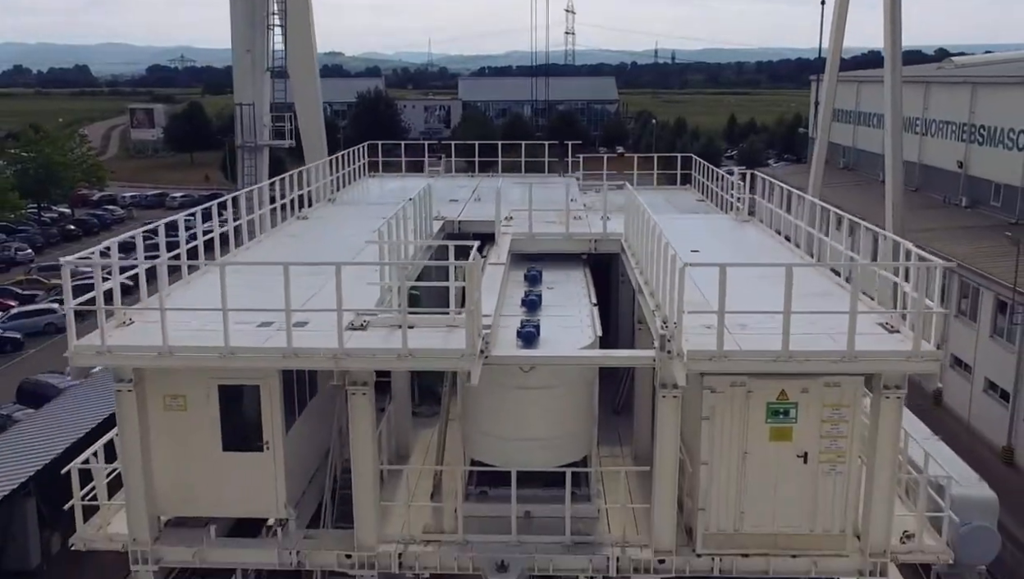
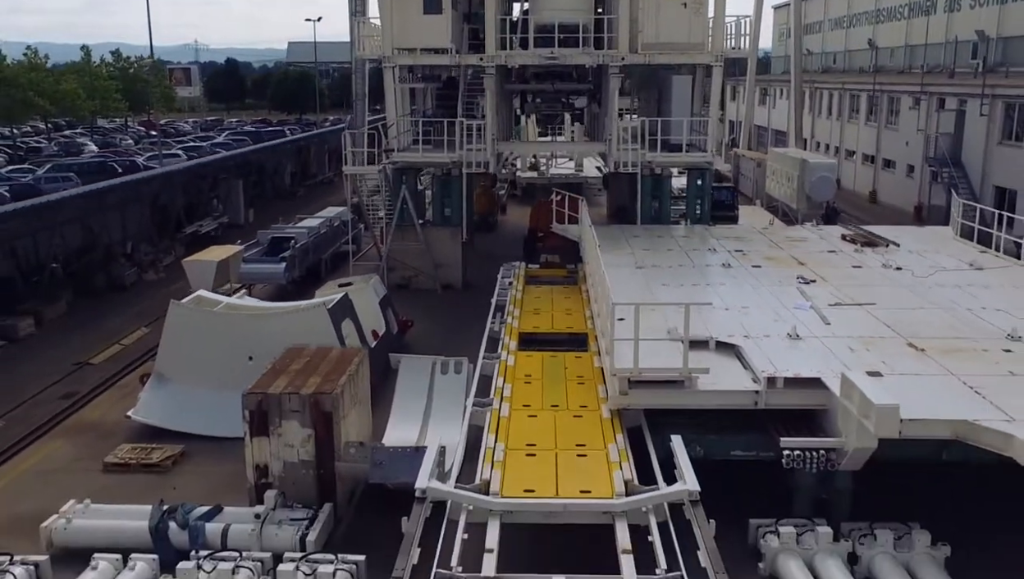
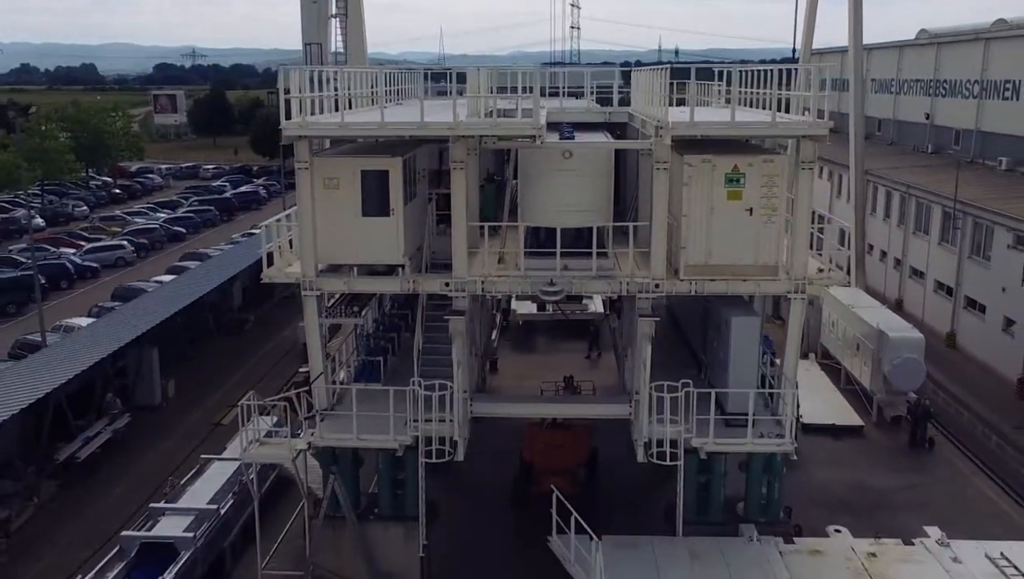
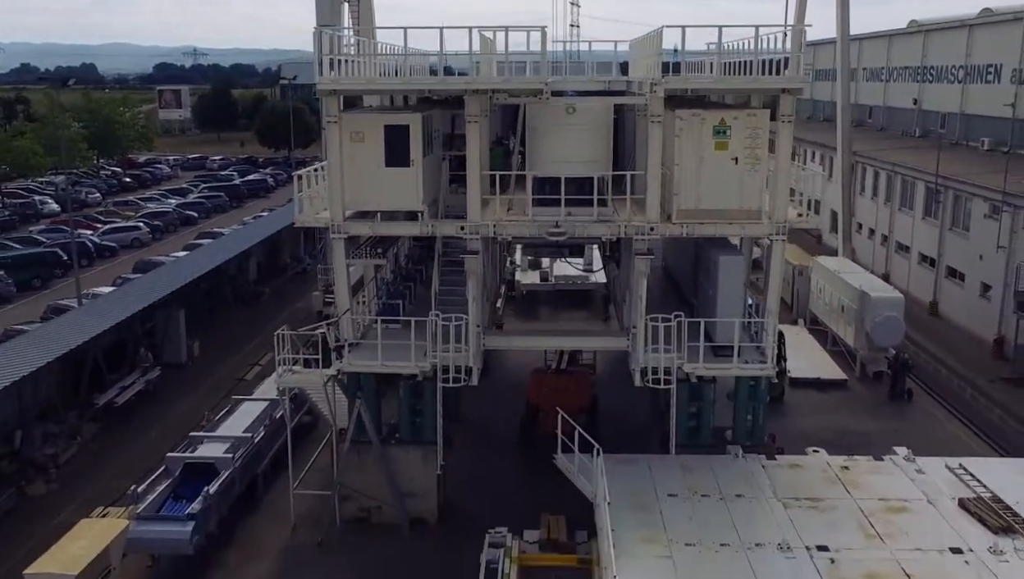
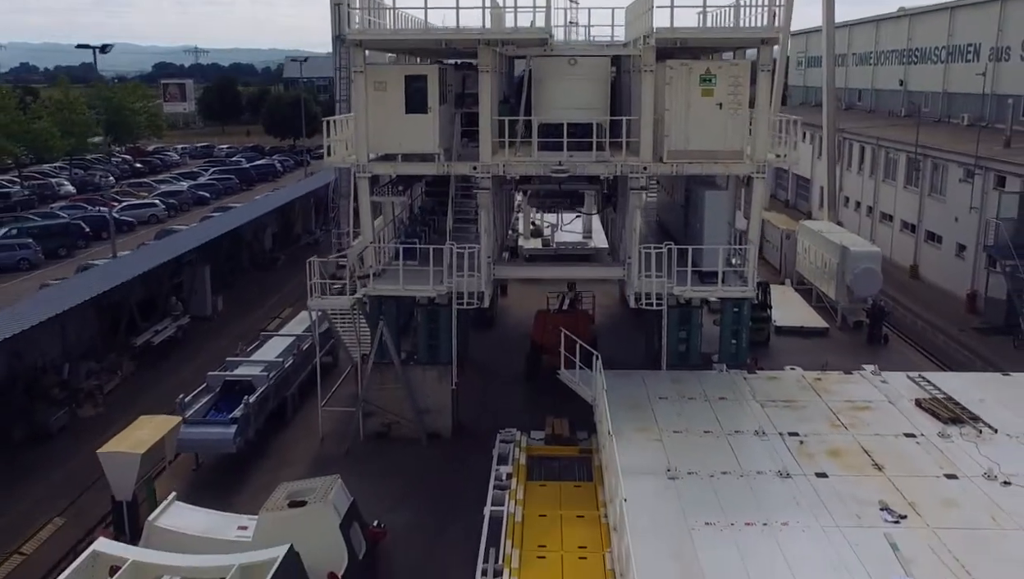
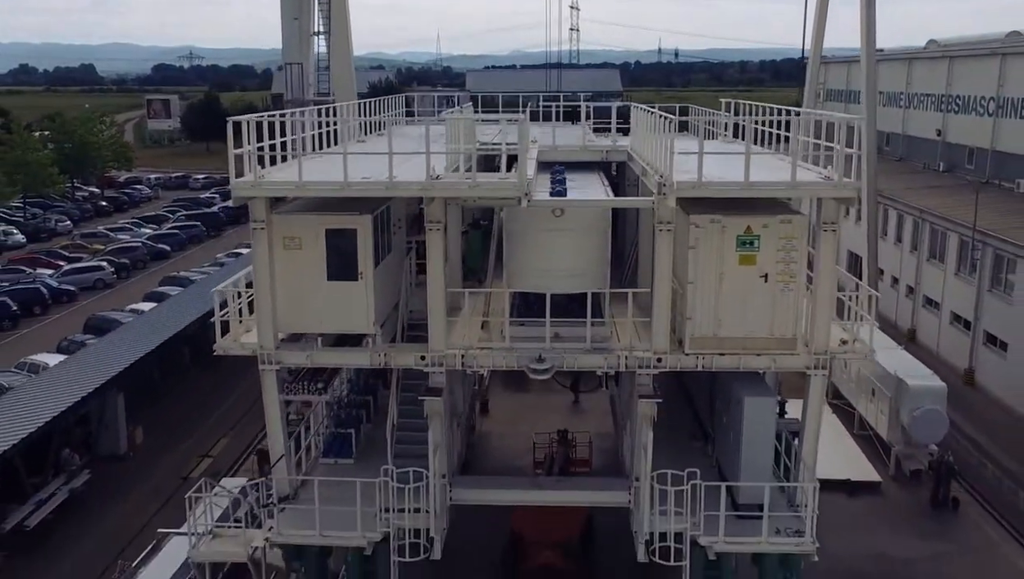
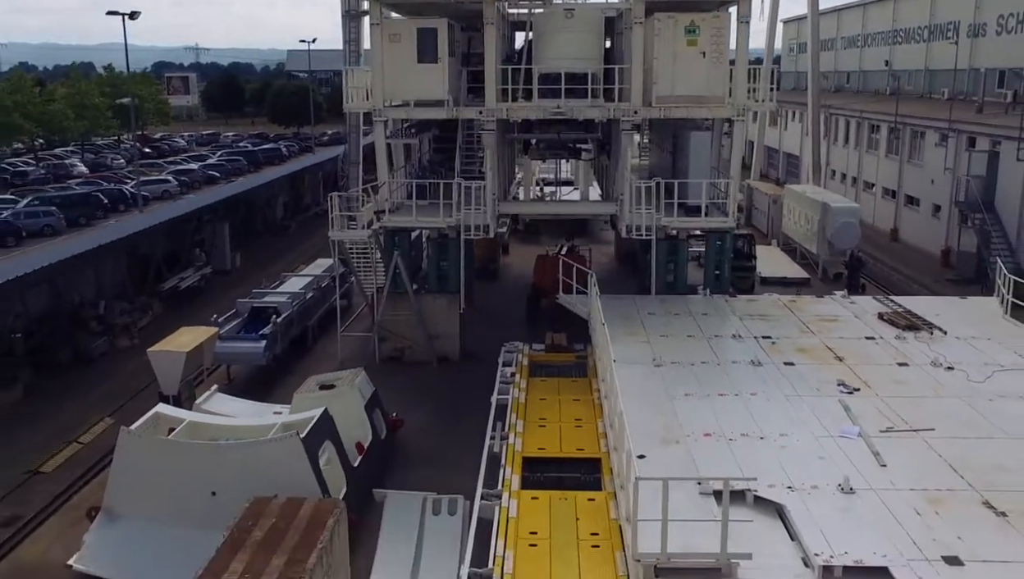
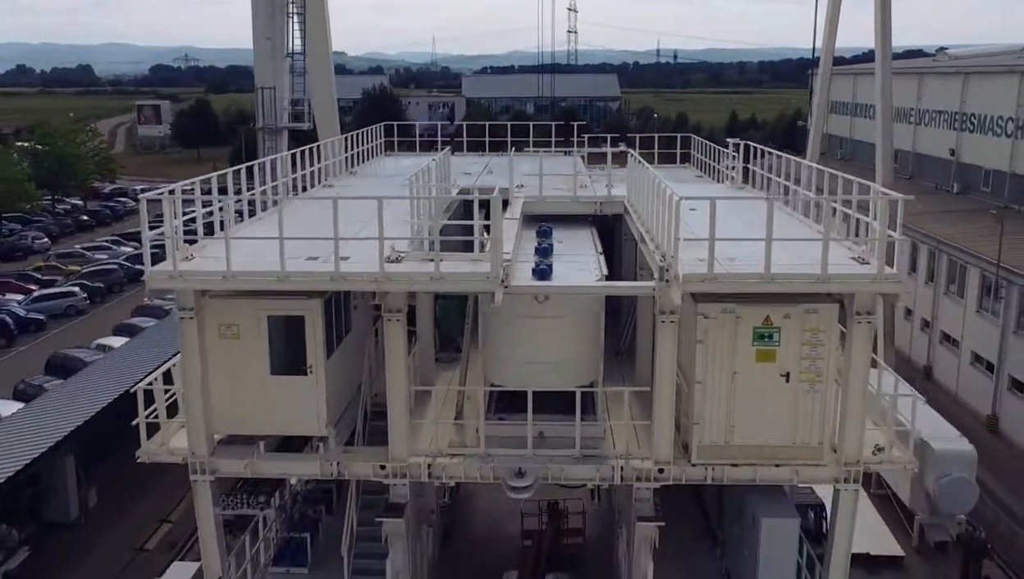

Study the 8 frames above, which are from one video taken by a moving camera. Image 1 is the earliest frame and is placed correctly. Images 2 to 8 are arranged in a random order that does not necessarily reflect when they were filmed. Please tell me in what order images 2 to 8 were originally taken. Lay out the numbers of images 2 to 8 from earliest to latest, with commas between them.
8, 6, 3, 4, 5, 7, 2
